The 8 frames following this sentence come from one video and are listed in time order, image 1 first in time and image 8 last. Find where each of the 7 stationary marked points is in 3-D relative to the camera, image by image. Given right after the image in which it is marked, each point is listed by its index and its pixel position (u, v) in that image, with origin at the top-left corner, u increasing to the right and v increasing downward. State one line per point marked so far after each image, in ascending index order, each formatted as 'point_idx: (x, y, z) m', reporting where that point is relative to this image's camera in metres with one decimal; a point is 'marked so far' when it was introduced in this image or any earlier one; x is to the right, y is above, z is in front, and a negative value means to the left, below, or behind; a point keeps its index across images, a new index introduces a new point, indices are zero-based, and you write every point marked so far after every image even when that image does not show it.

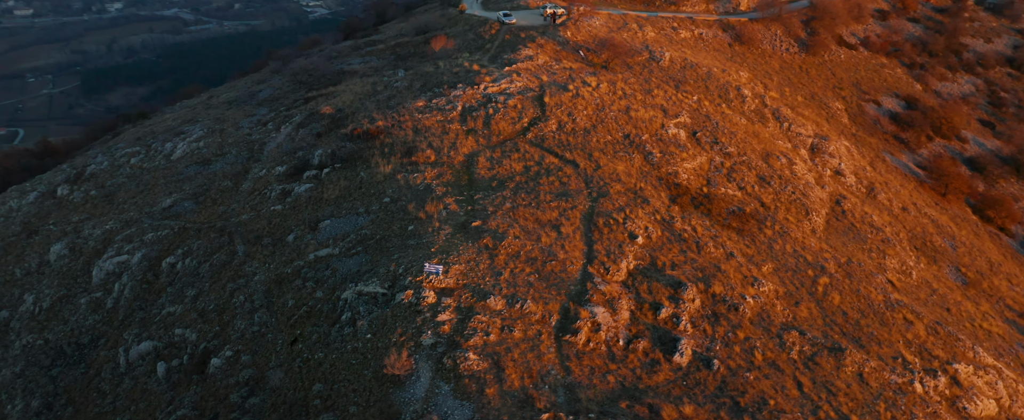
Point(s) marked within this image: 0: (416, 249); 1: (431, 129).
0: (-2.0, -0.8, +12.2) m
1: (-2.1, +2.4, +17.1) m
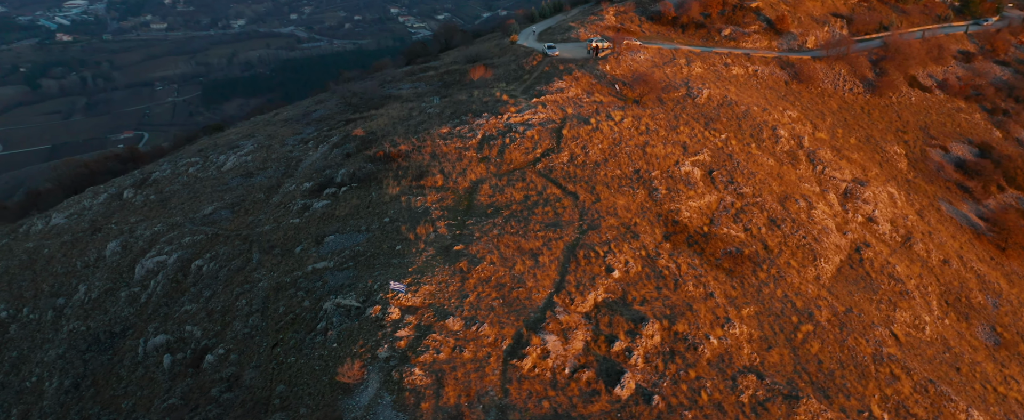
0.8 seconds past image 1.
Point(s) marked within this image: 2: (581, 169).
0: (-2.6, -1.3, +12.9) m
1: (-1.8, +1.7, +17.9) m
2: (+2.1, +1.2, +17.6) m
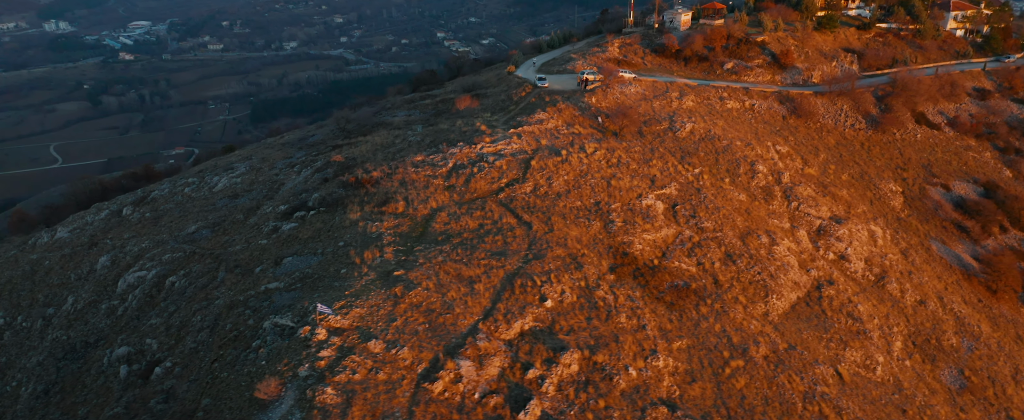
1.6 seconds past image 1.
0: (-4.1, -1.8, +13.5) m
1: (-3.0, +0.9, +18.6) m
2: (+0.9, +0.3, +18.1) m
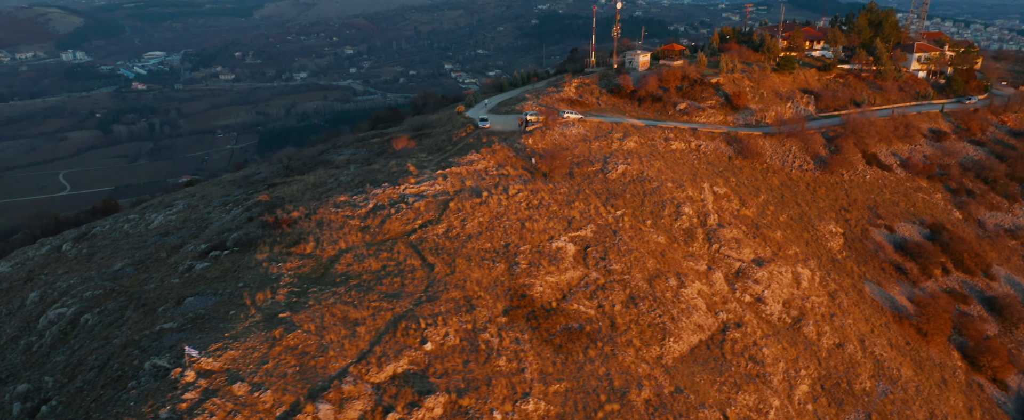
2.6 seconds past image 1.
0: (-6.9, -2.8, +13.9) m
1: (-5.8, -0.4, +19.1) m
2: (-1.9, -1.0, +18.5) m
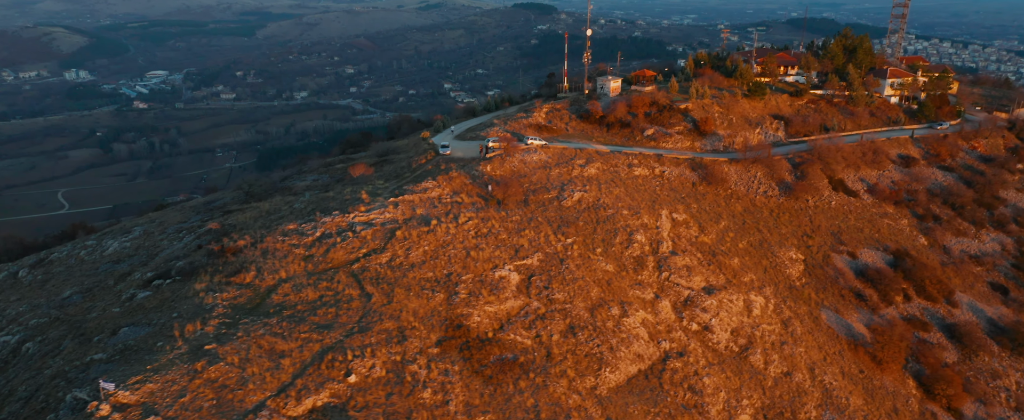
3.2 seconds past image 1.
0: (-8.7, -3.6, +14.0) m
1: (-7.6, -1.3, +19.2) m
2: (-3.7, -1.9, +18.6) m
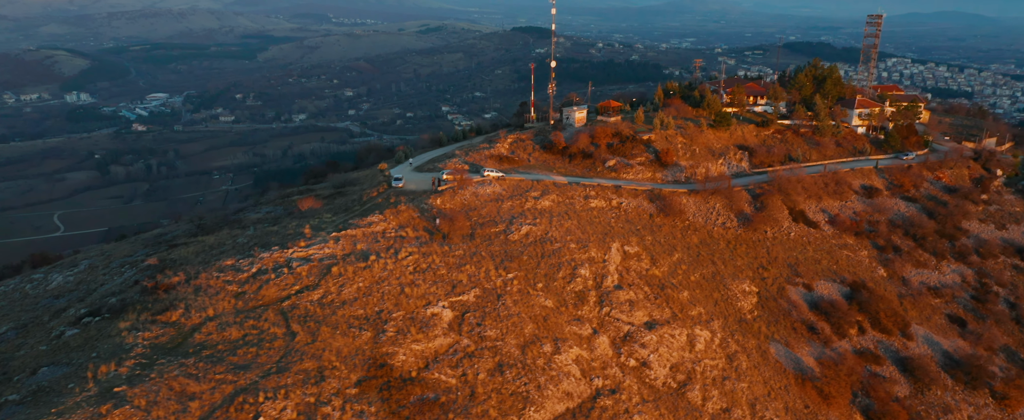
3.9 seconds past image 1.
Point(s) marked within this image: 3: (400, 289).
0: (-10.9, -4.6, +13.9) m
1: (-9.8, -2.5, +19.3) m
2: (-5.9, -3.0, +18.6) m
3: (-3.7, -2.6, +20.0) m
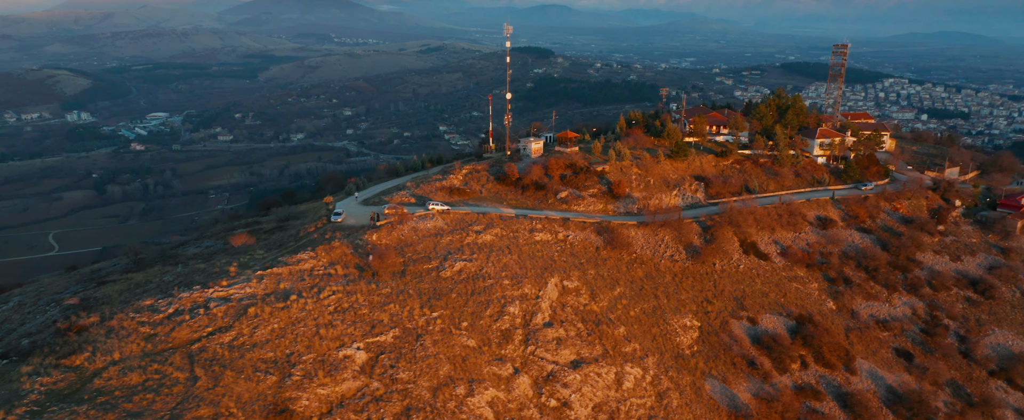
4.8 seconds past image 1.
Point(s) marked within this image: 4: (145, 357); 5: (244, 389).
0: (-13.7, -5.7, +13.8) m
1: (-12.6, -3.9, +19.2) m
2: (-8.7, -4.4, +18.6) m
3: (-6.5, -4.0, +20.0) m
4: (-11.1, -4.4, +18.2) m
5: (-7.7, -5.1, +17.2) m
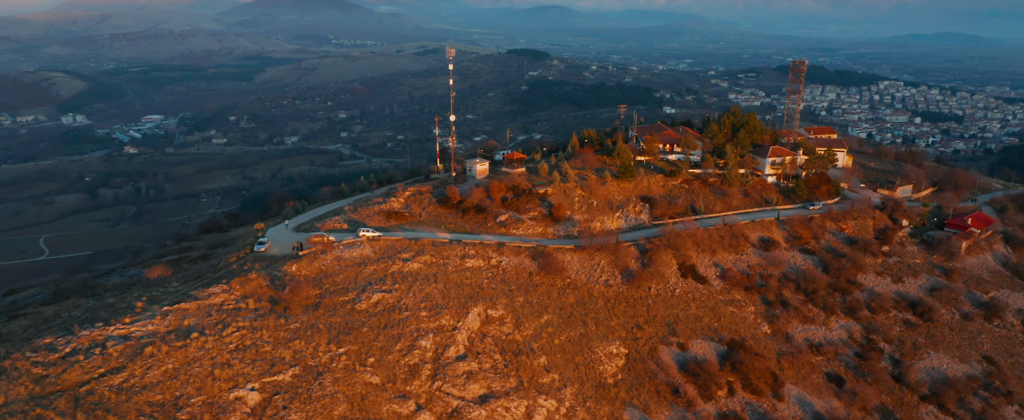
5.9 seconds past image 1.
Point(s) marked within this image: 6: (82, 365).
0: (-17.1, -7.1, +13.8) m
1: (-16.1, -5.2, +19.2) m
2: (-12.2, -5.7, +18.6) m
3: (-10.0, -5.3, +20.0) m
4: (-14.6, -5.8, +18.1) m
5: (-11.2, -6.5, +17.2) m
6: (-14.0, -5.1, +19.5) m
